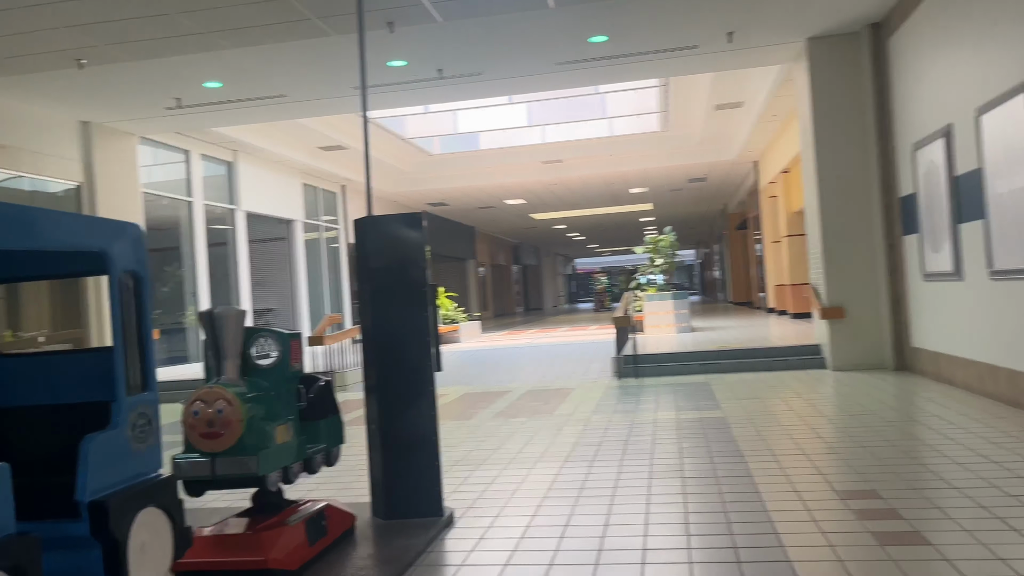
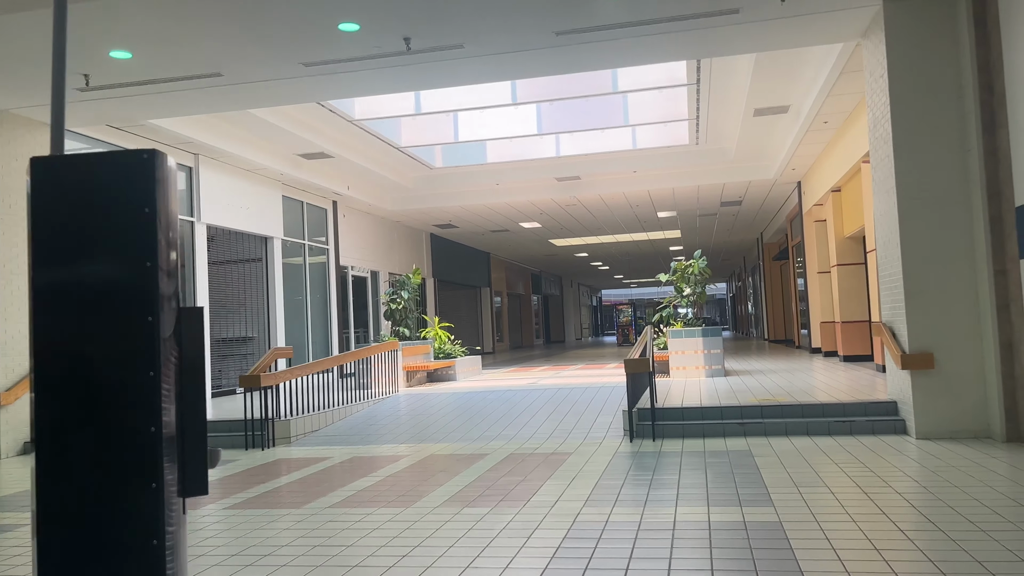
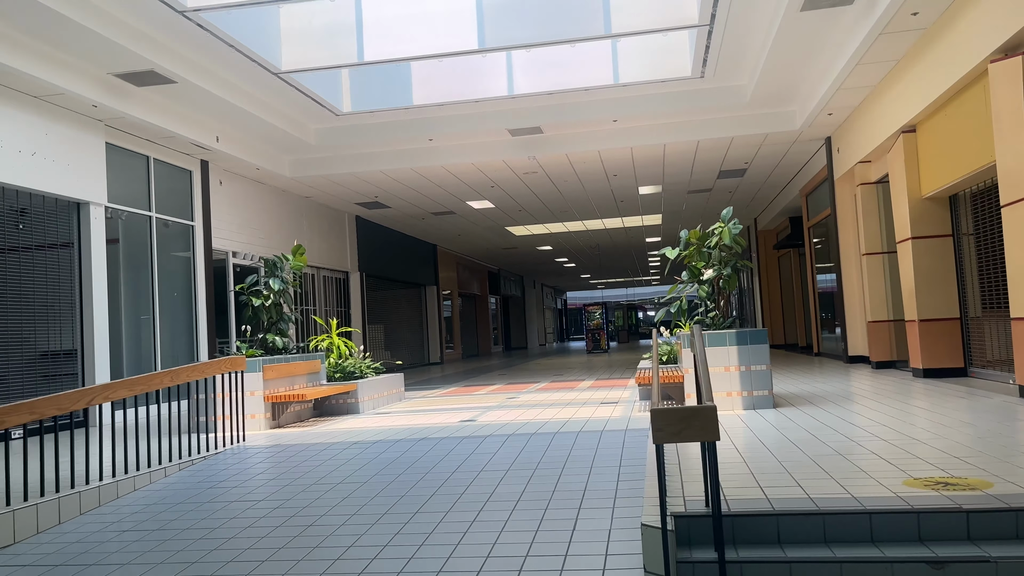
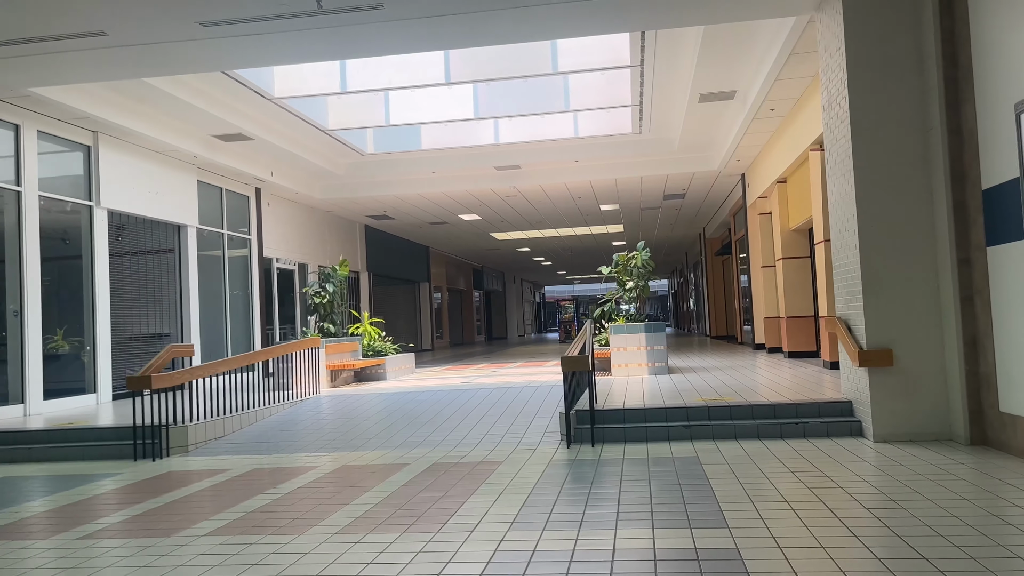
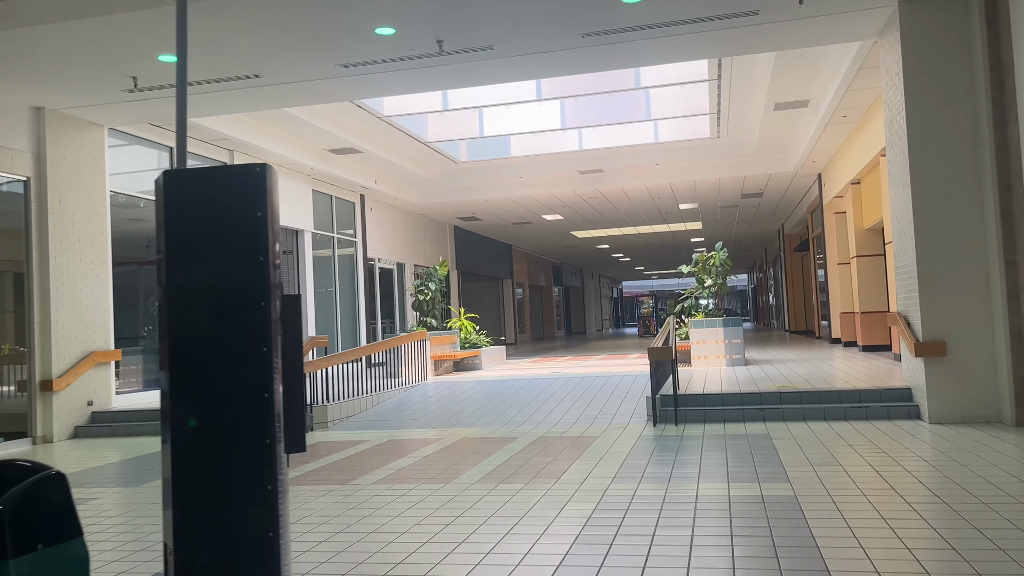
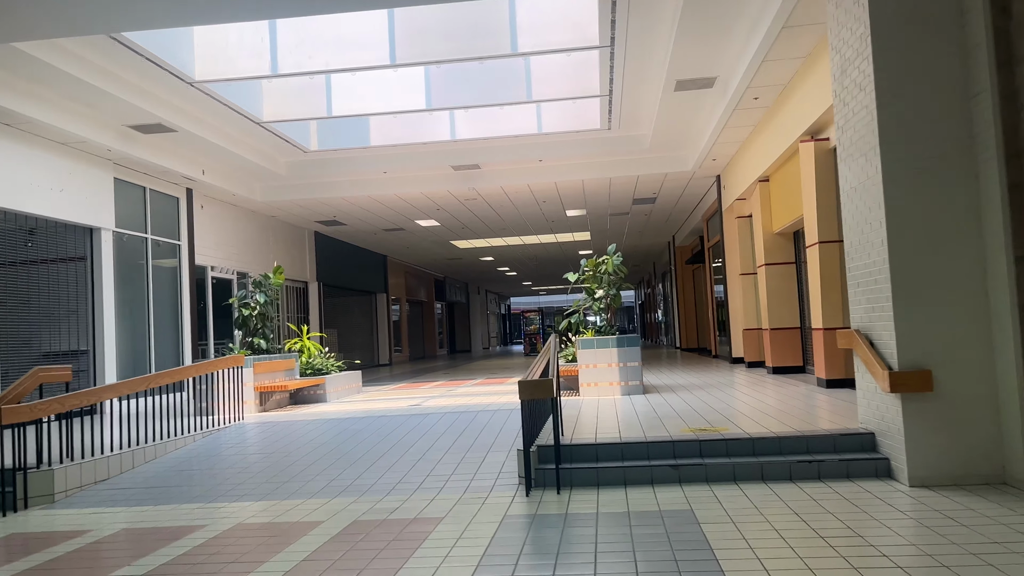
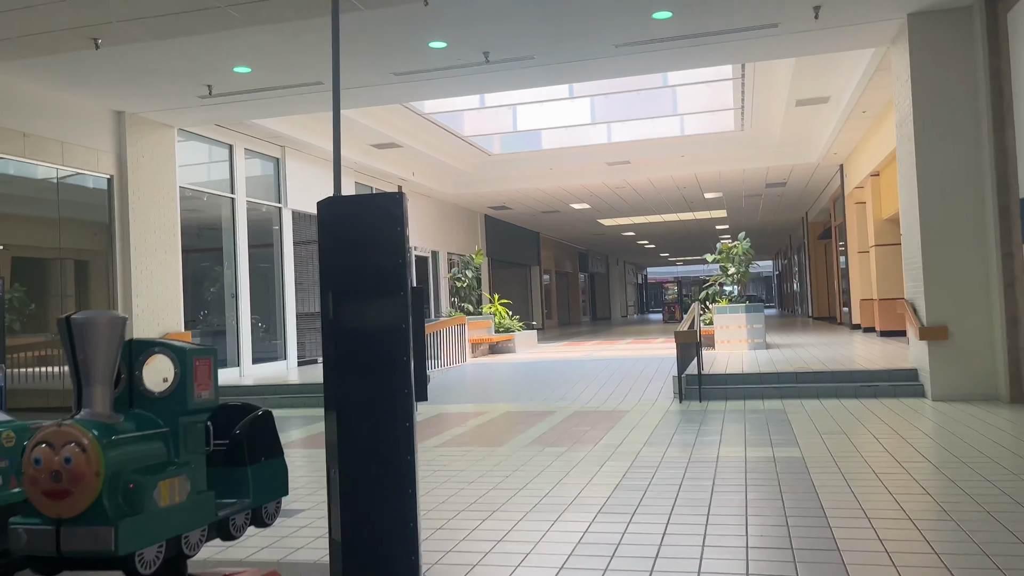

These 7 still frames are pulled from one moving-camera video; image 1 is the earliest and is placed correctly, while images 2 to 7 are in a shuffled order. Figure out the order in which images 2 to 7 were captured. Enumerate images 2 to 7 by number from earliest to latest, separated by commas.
7, 5, 2, 4, 6, 3
